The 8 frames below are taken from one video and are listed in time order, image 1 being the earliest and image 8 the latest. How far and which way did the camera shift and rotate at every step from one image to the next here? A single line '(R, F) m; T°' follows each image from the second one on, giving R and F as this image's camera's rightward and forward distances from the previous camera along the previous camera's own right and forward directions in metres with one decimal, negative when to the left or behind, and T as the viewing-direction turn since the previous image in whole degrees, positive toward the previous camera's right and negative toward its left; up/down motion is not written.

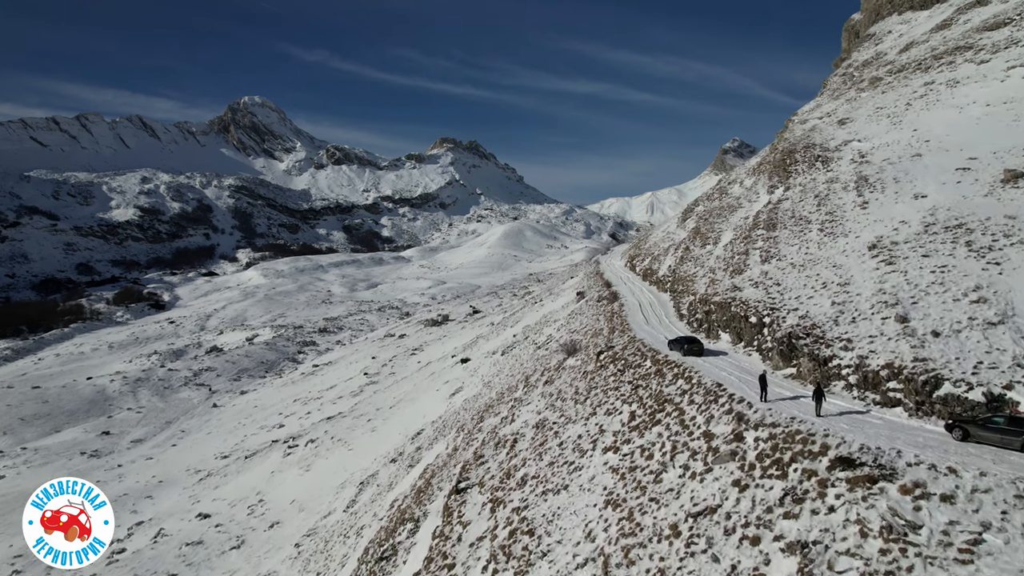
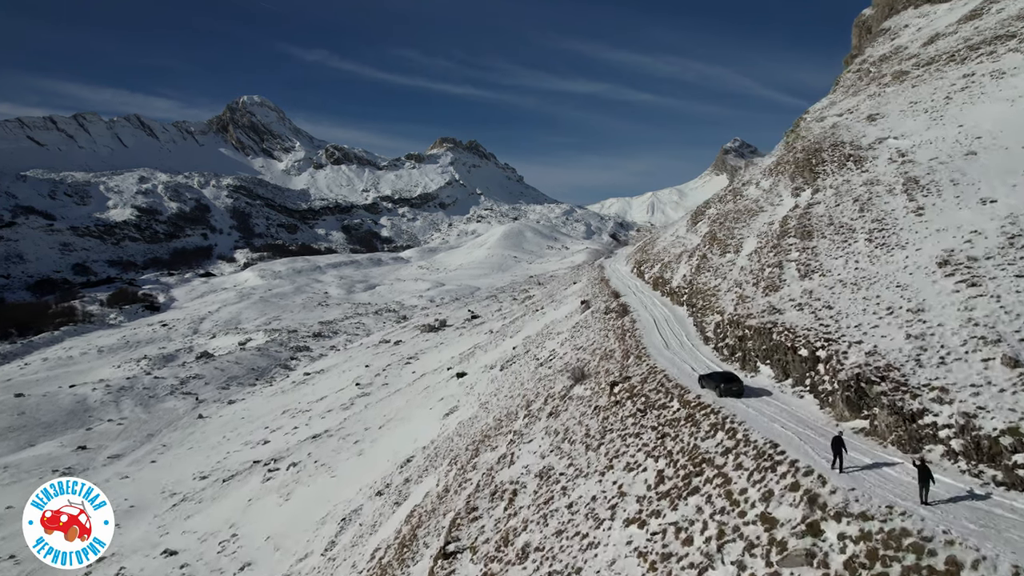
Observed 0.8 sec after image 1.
(0.0, +2.4) m; 0°
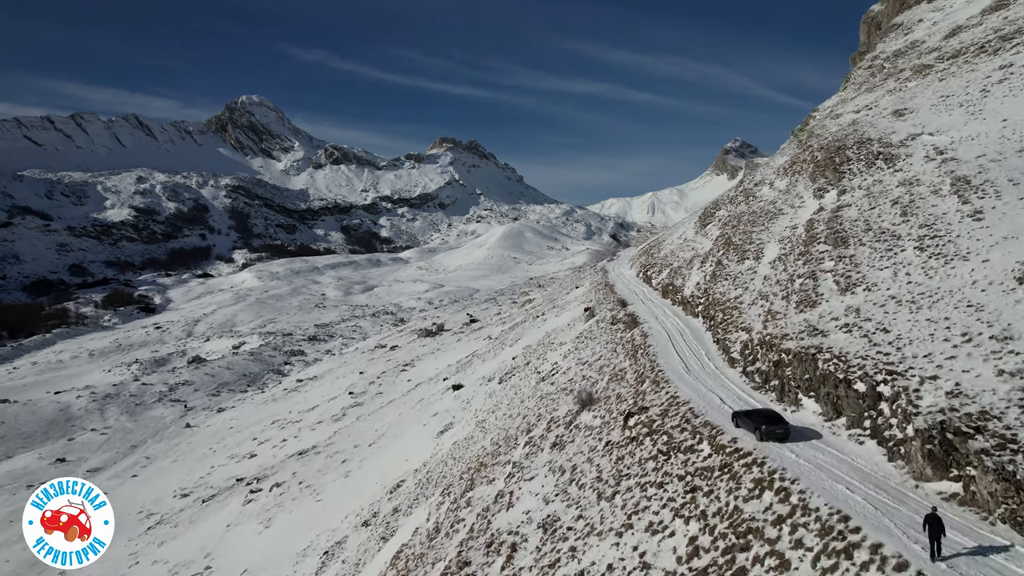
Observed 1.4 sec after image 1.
(0.0, +1.9) m; 0°
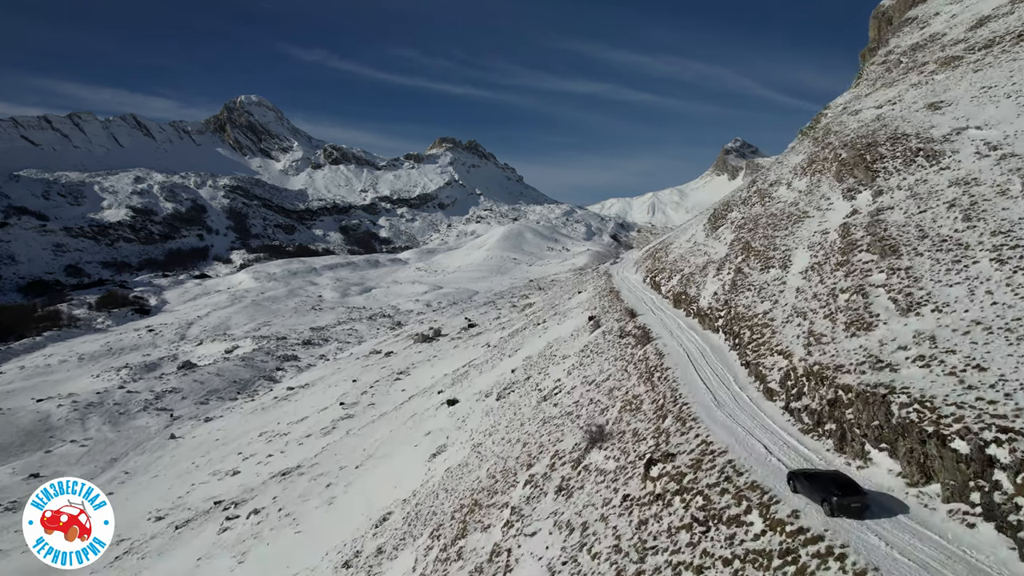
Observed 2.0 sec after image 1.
(0.0, +2.1) m; 0°
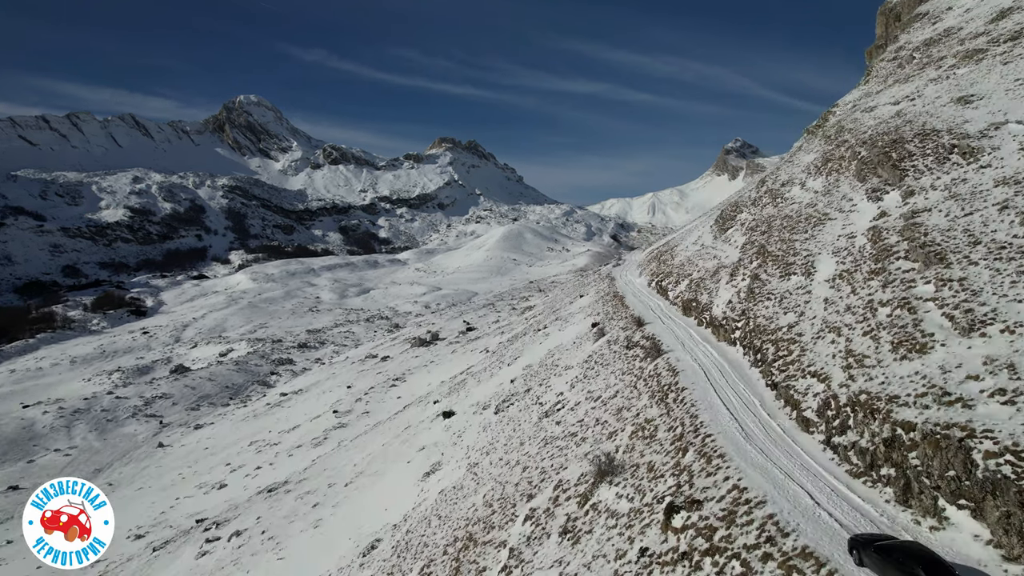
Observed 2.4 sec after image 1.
(0.0, +1.5) m; 0°
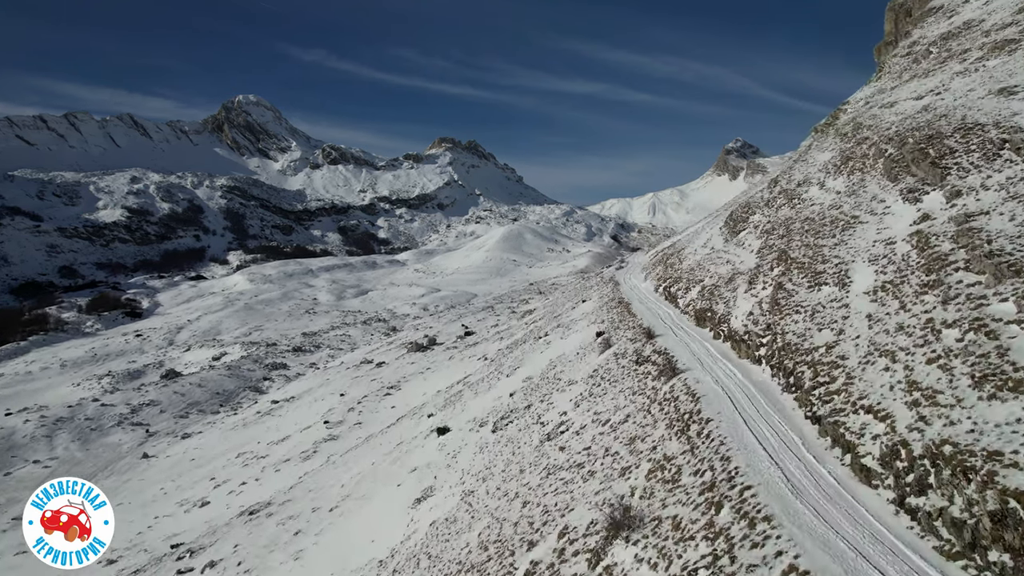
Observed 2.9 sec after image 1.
(0.0, +1.8) m; 0°
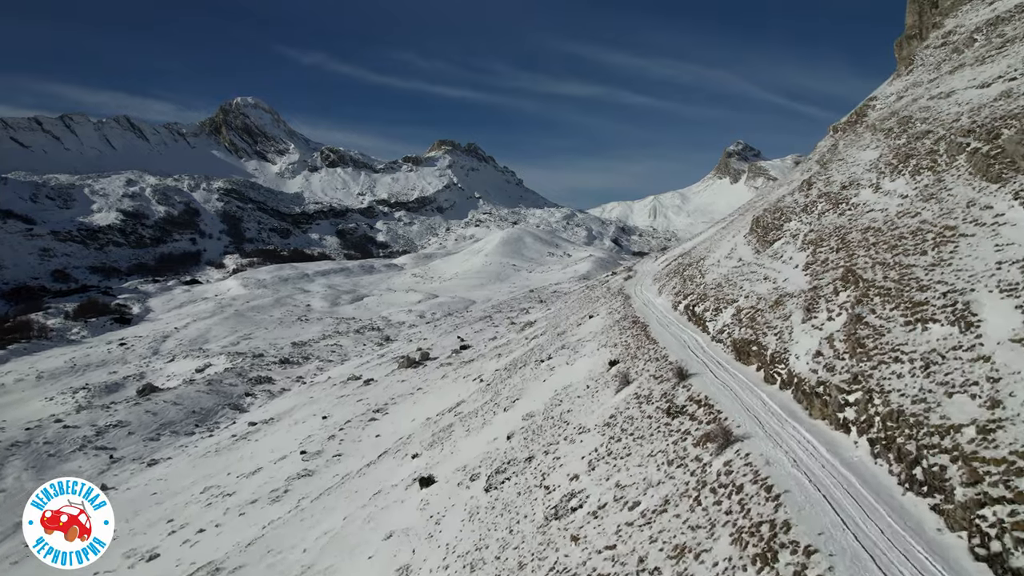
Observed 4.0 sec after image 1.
(+0.1, +4.2) m; 0°
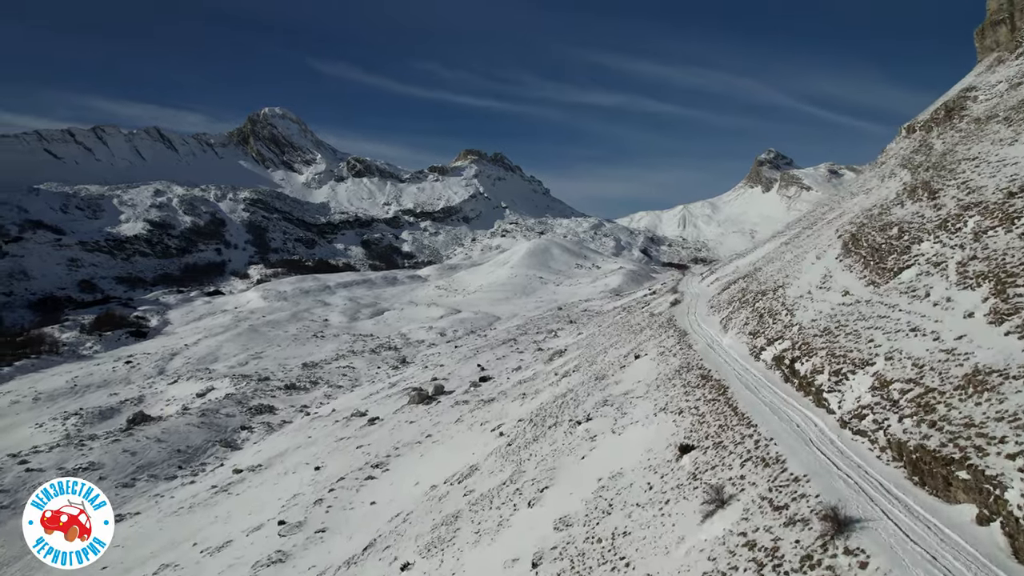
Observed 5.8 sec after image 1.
(0.0, +7.0) m; -2°
